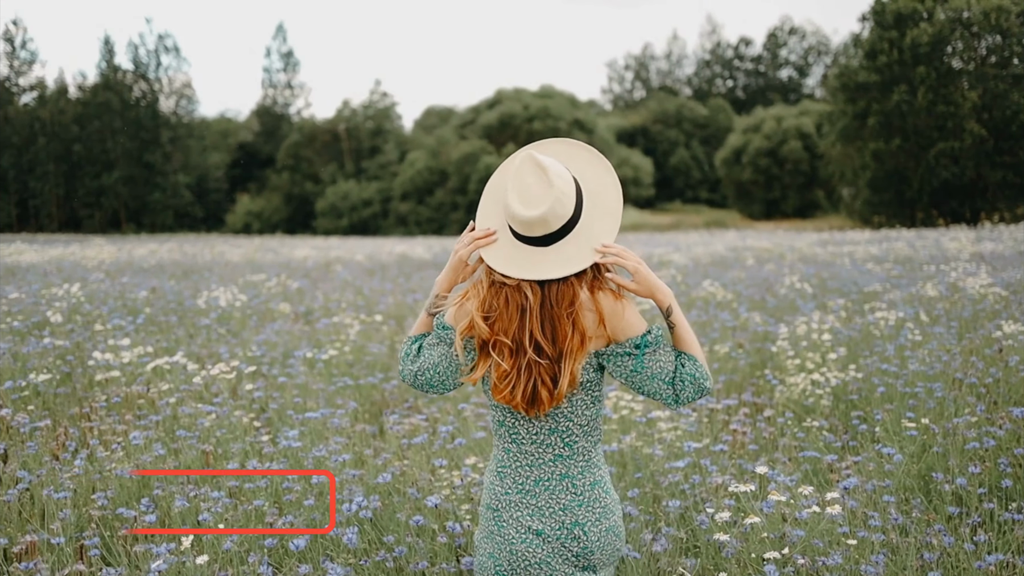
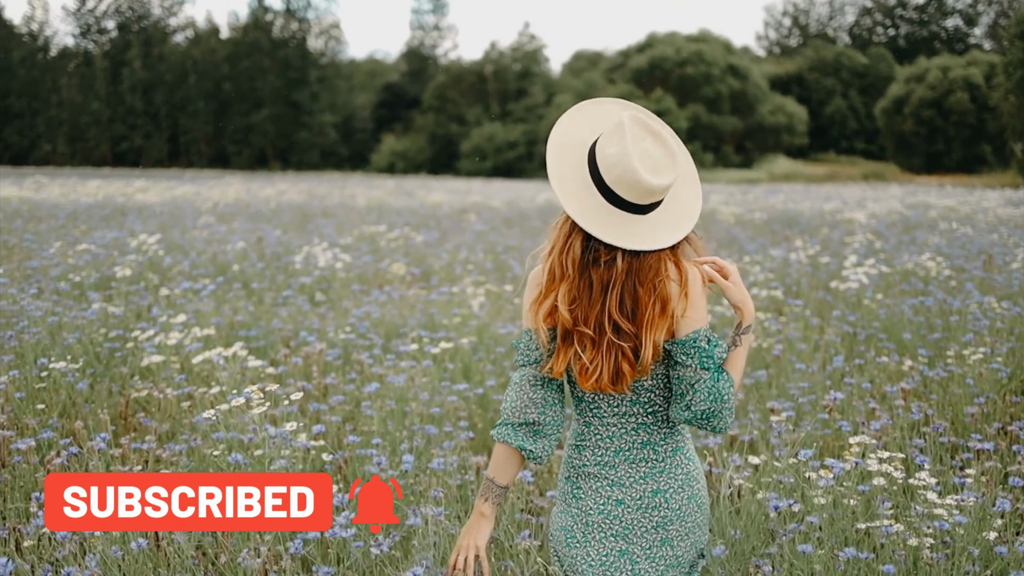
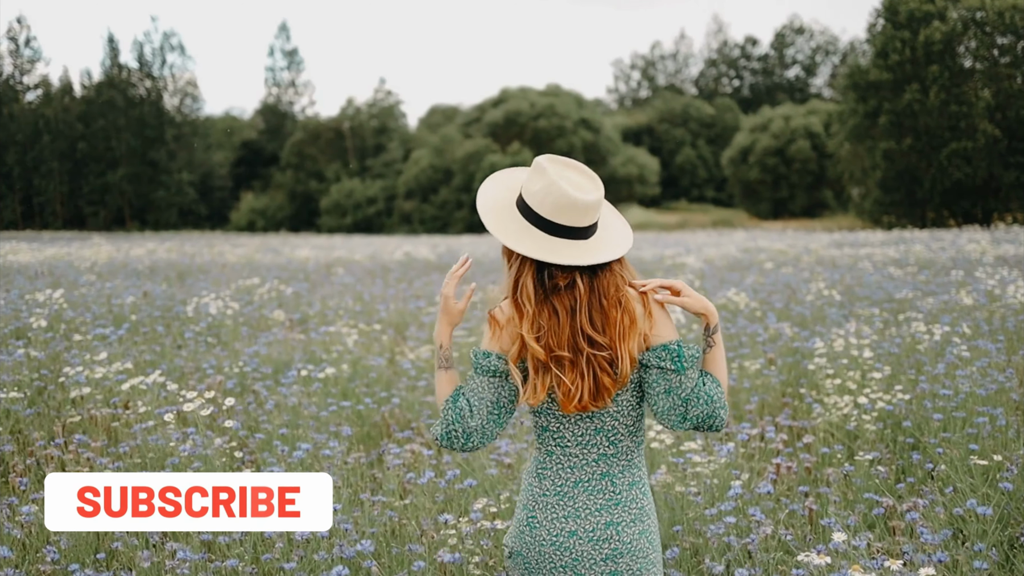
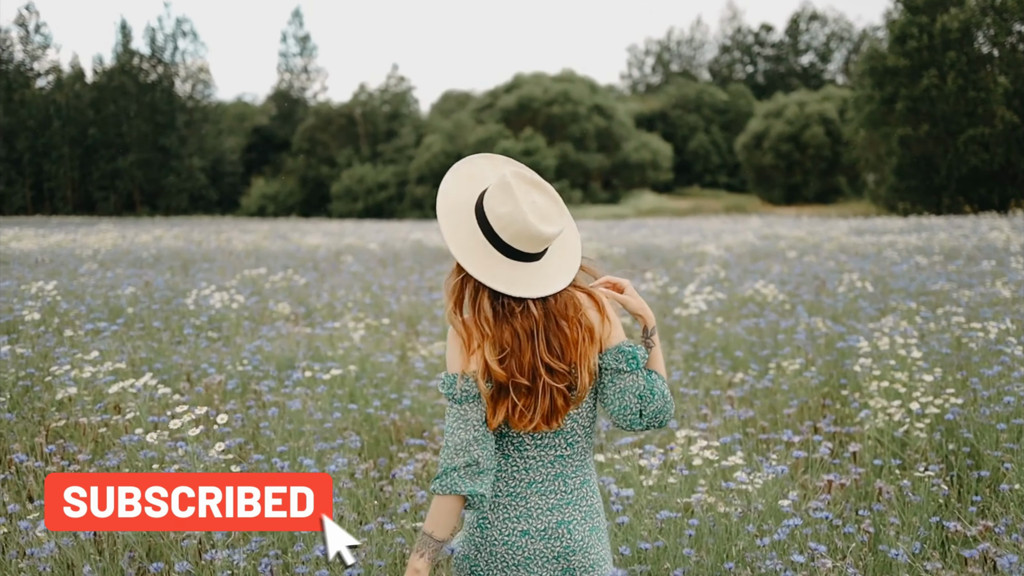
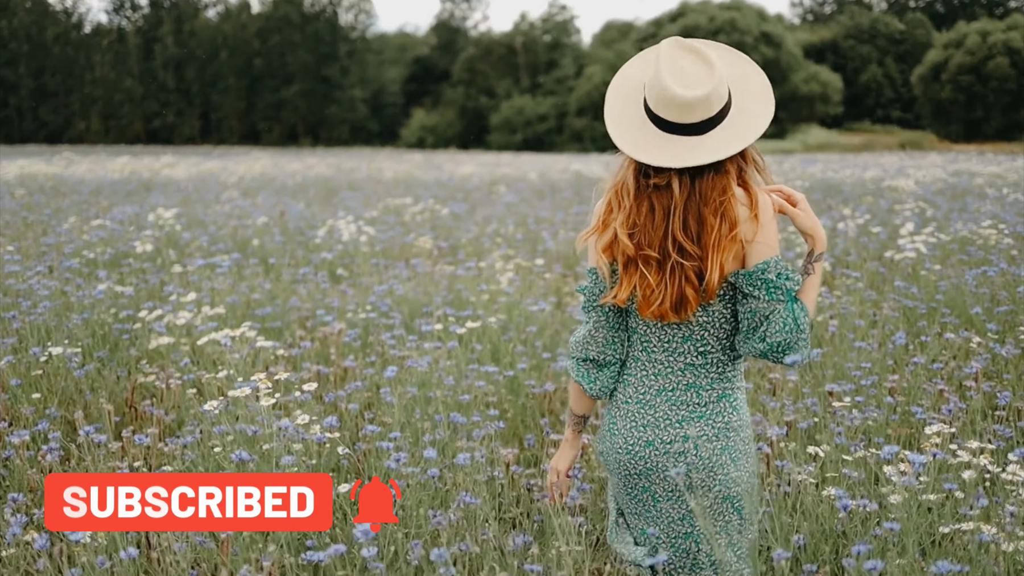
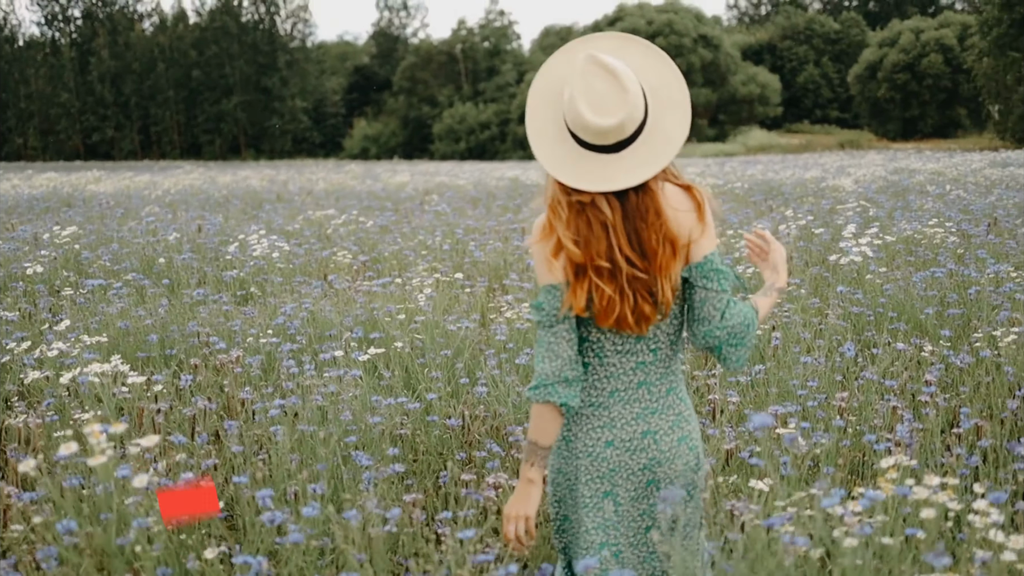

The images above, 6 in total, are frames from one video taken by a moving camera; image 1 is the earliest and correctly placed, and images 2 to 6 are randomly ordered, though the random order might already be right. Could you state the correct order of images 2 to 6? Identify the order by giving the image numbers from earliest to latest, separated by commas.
3, 4, 2, 5, 6
